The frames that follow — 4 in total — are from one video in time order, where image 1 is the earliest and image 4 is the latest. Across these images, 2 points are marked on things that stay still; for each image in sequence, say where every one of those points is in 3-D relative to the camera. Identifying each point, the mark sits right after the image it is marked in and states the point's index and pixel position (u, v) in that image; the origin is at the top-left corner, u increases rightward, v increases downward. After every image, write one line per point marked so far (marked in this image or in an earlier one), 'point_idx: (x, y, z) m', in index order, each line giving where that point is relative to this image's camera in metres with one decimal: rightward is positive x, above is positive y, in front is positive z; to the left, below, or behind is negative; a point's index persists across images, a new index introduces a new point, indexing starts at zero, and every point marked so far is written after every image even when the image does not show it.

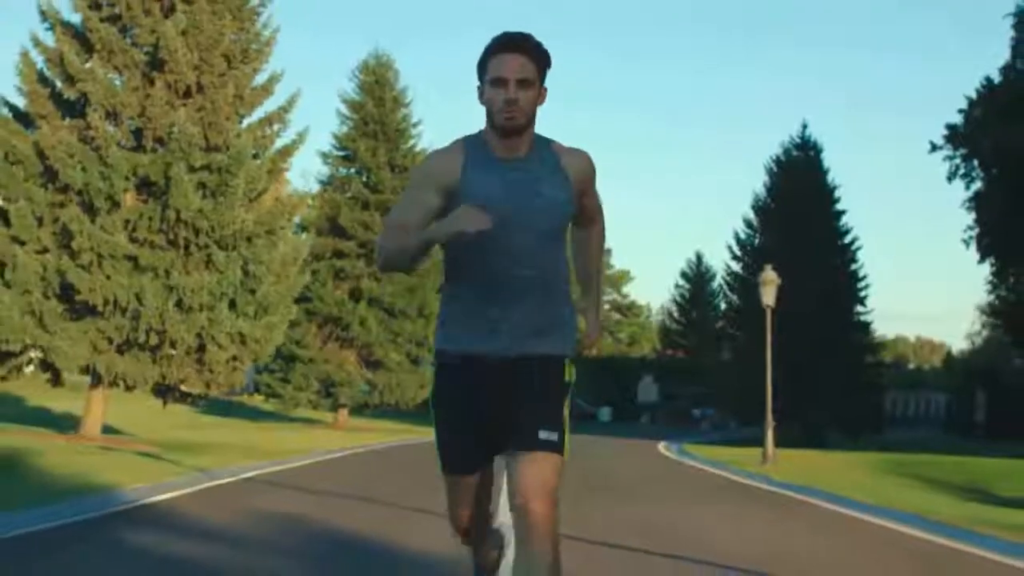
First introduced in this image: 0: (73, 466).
0: (-5.2, -2.2, +17.9) m
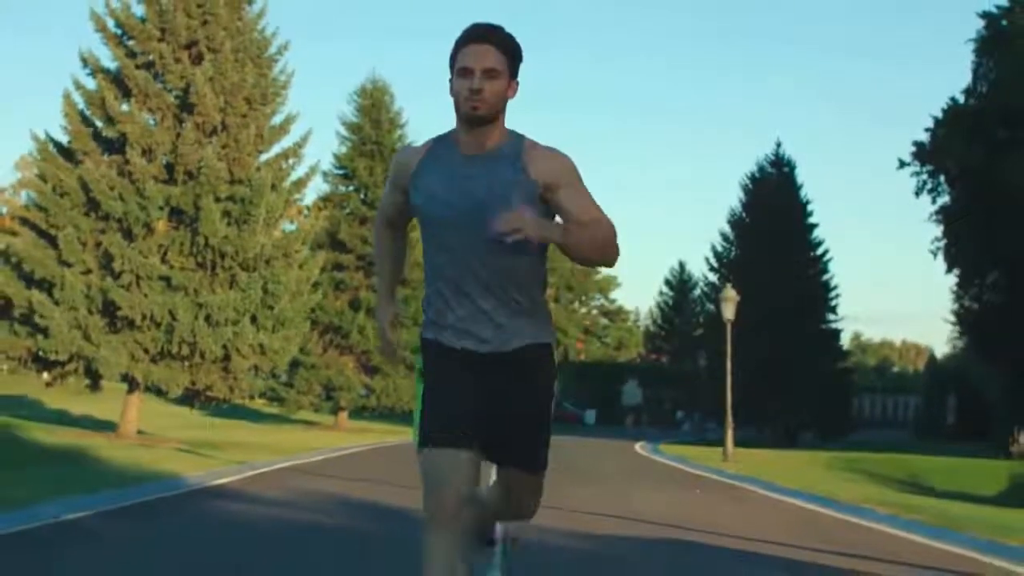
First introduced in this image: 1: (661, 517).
0: (-5.4, -2.4, +21.0) m
1: (+1.9, -2.8, +18.0) m
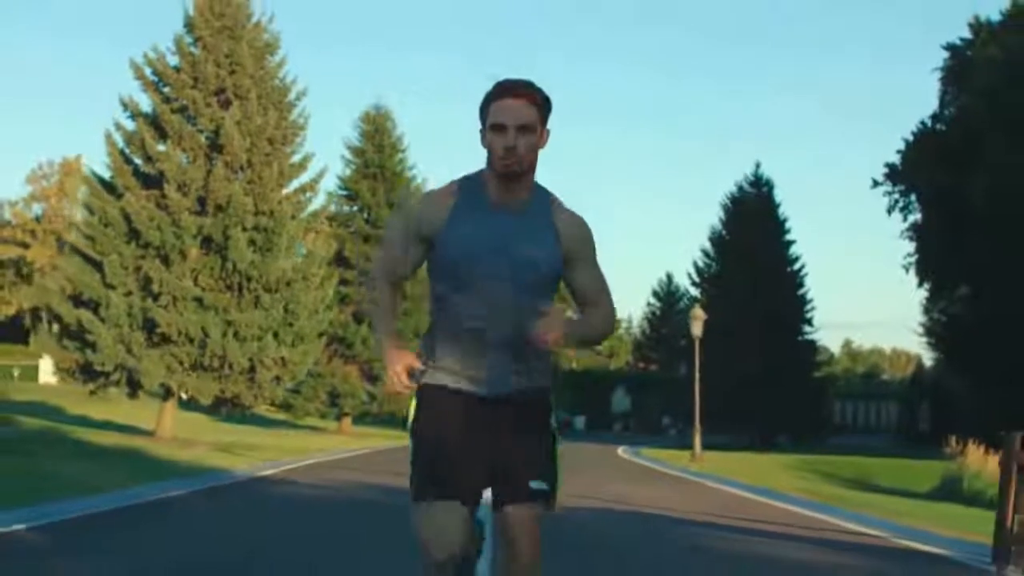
0: (-5.5, -2.8, +24.5) m
1: (+1.7, -3.2, +21.5) m
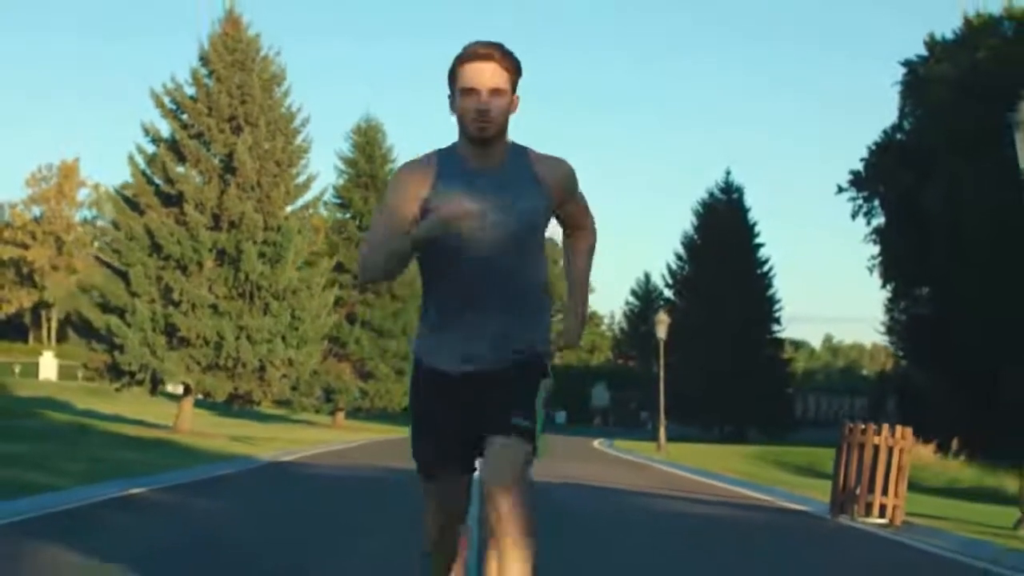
0: (-5.8, -3.0, +27.9) m
1: (+1.5, -3.4, +25.0) m
